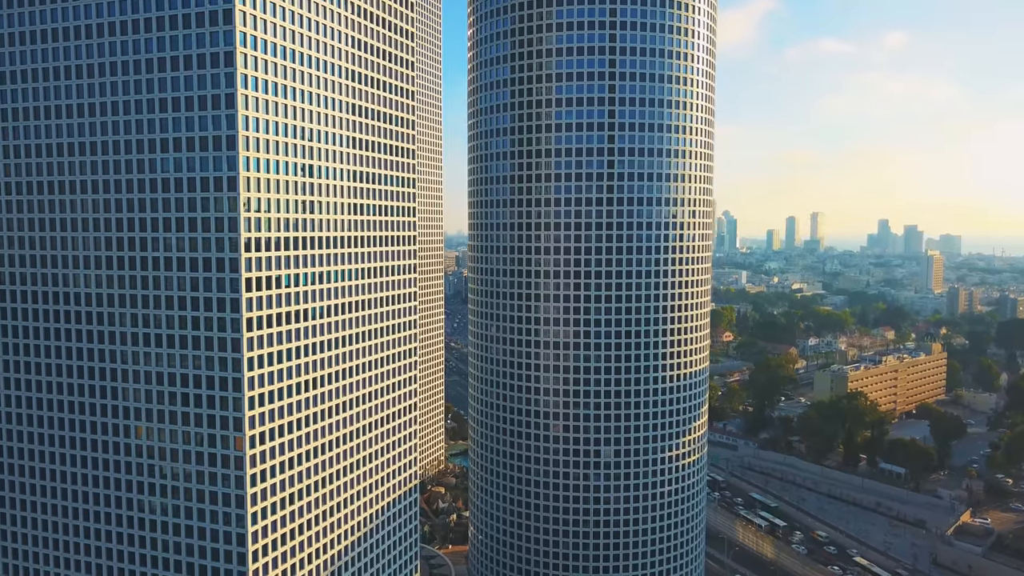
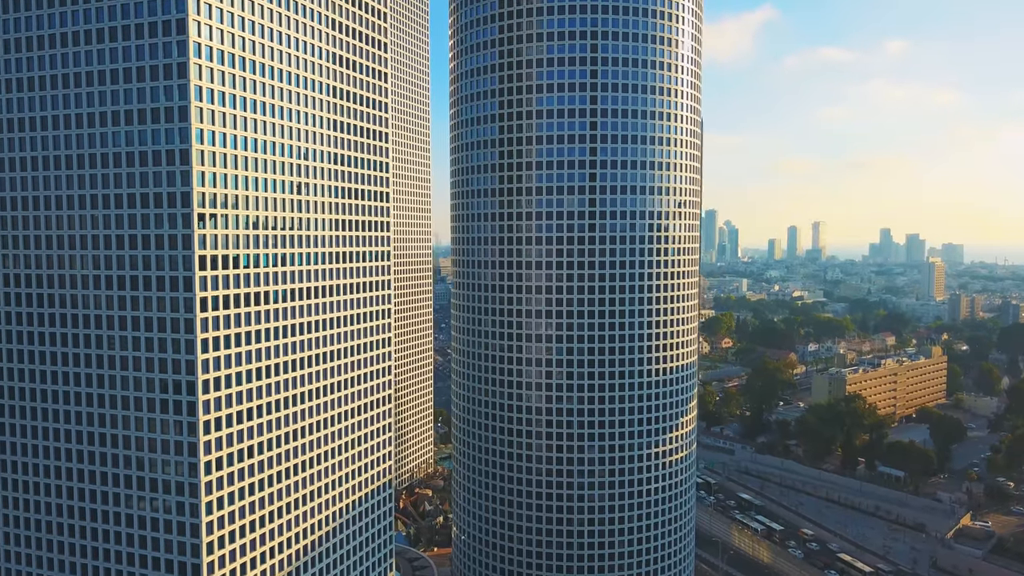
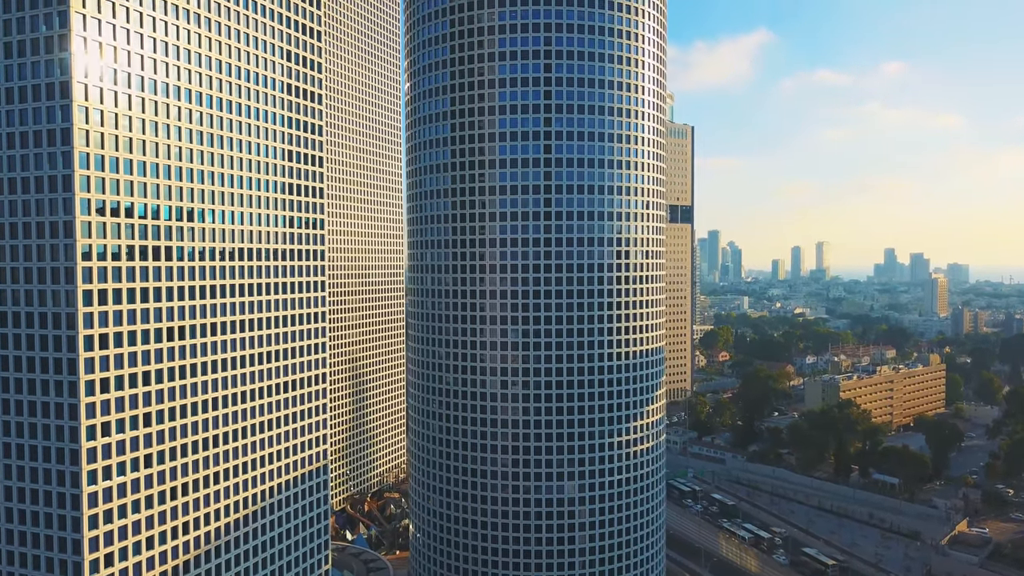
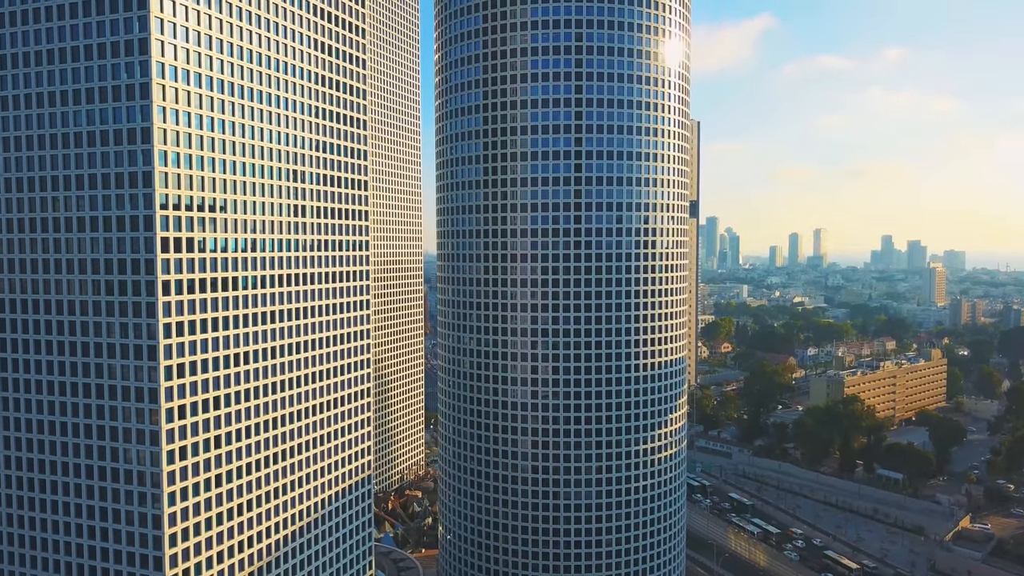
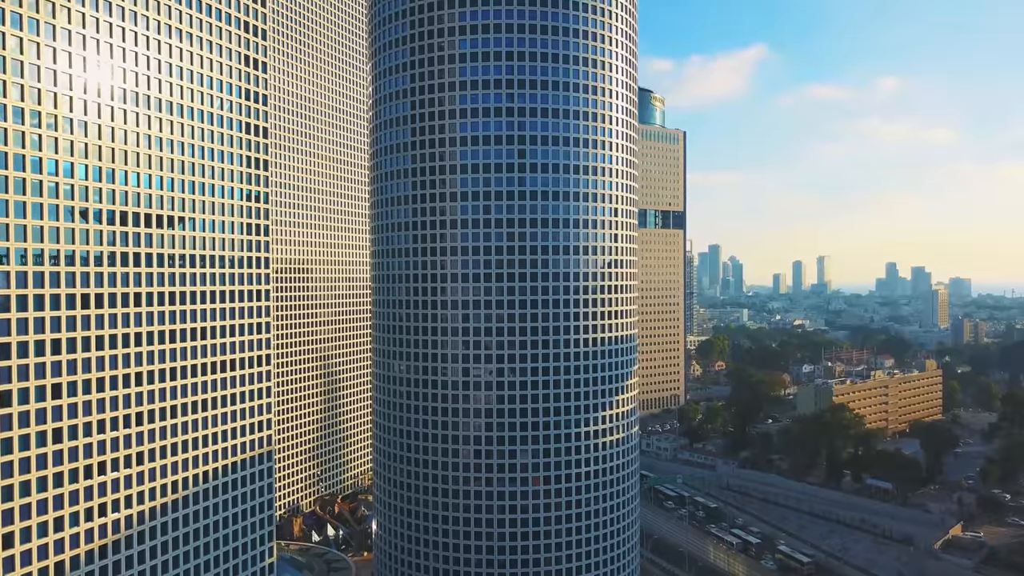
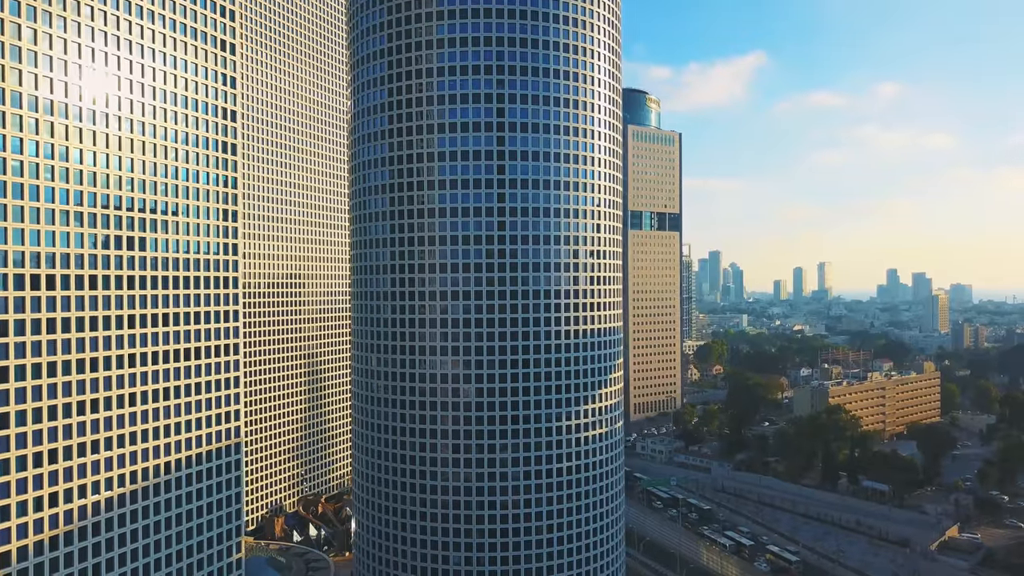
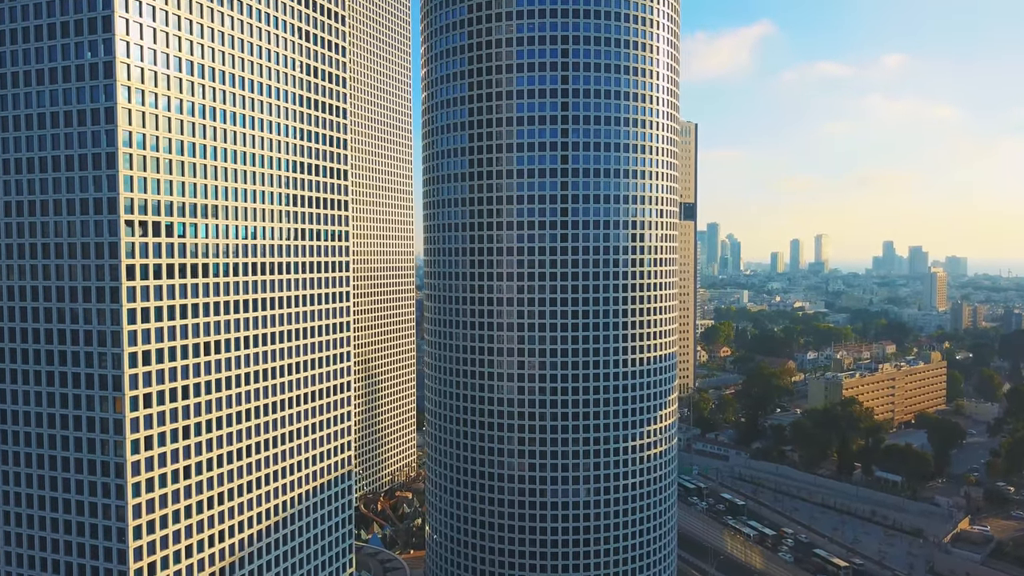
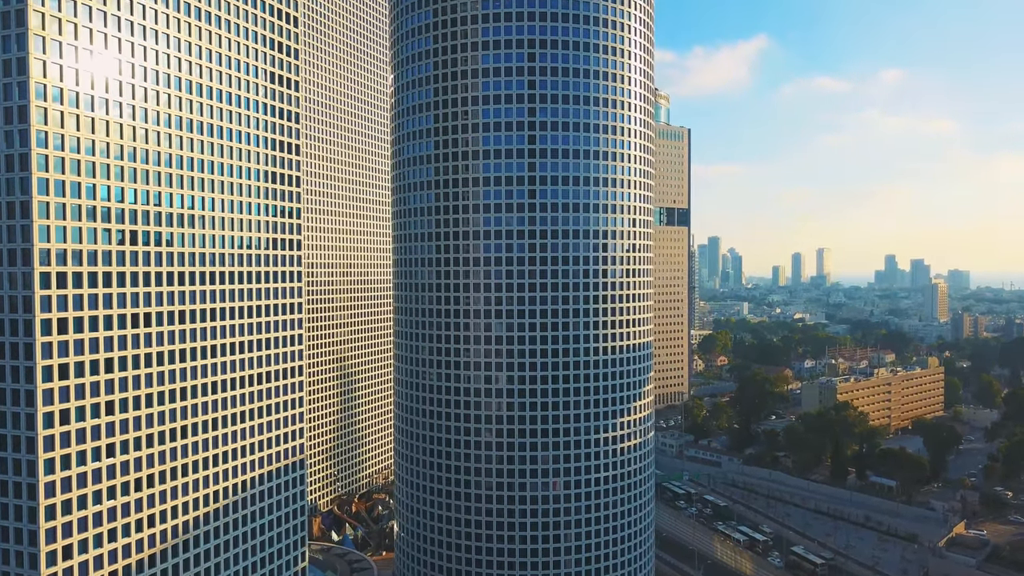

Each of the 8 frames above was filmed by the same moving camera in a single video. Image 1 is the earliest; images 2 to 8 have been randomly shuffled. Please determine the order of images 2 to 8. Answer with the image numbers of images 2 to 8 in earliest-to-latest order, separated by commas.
2, 4, 7, 3, 8, 5, 6
